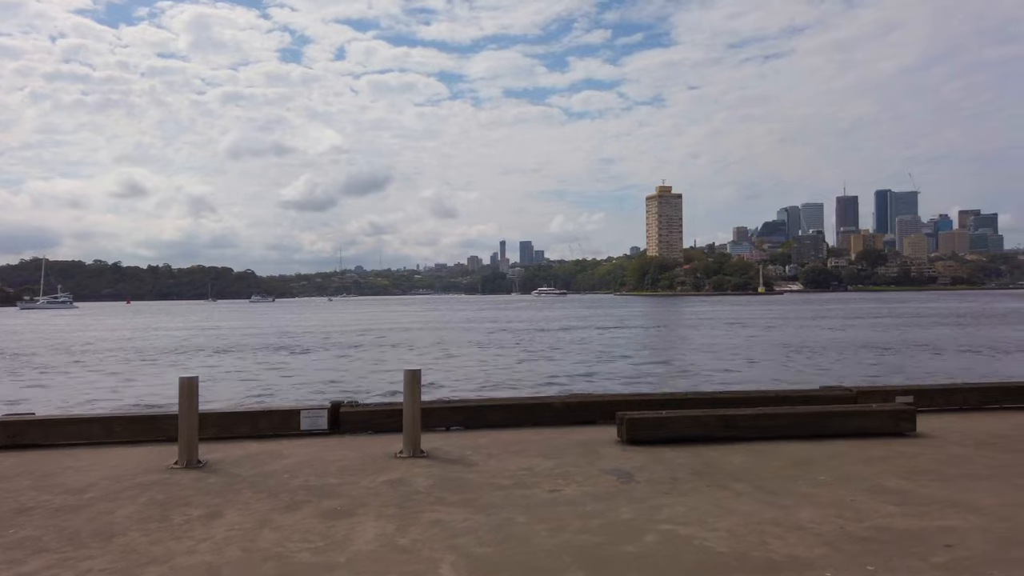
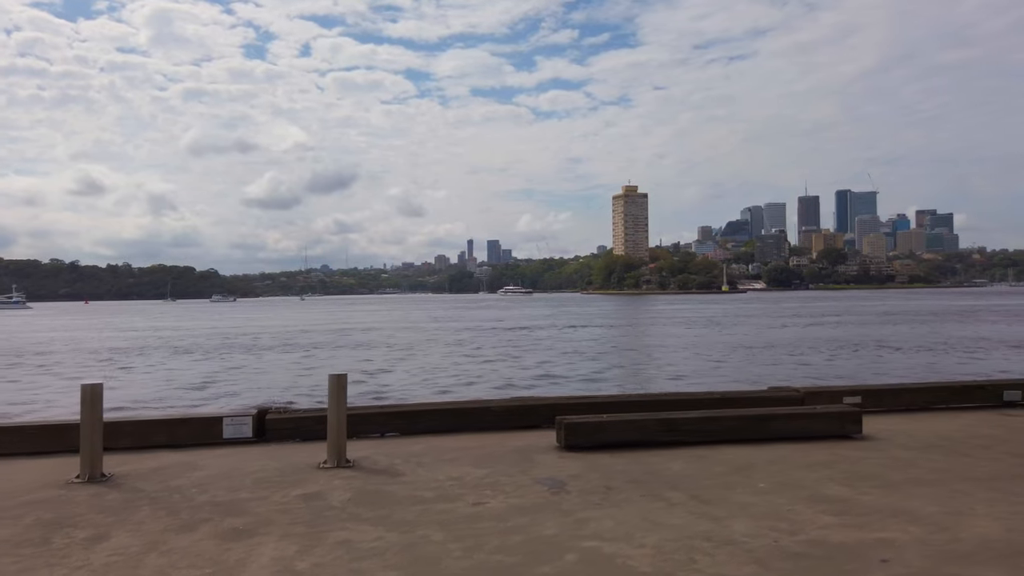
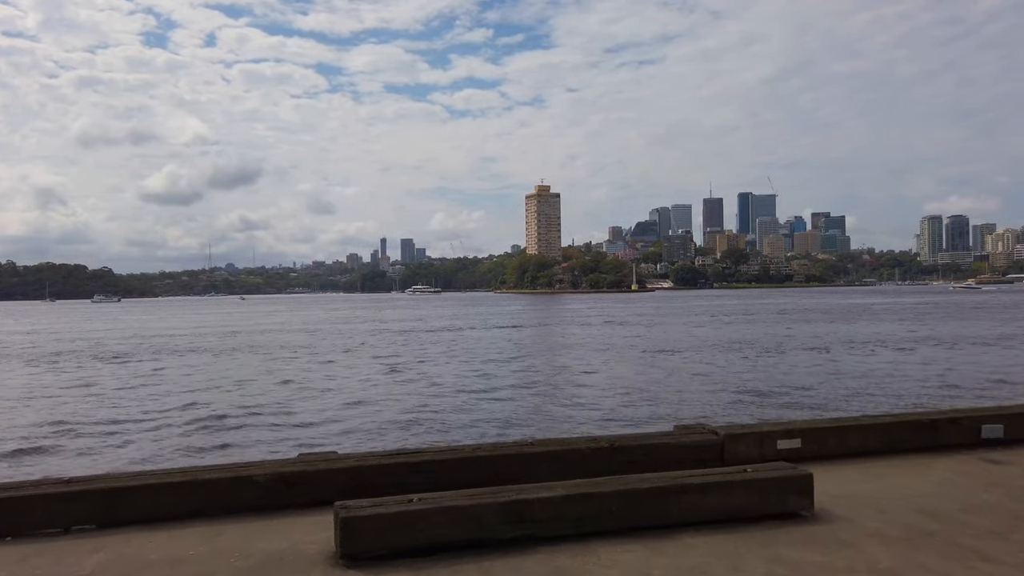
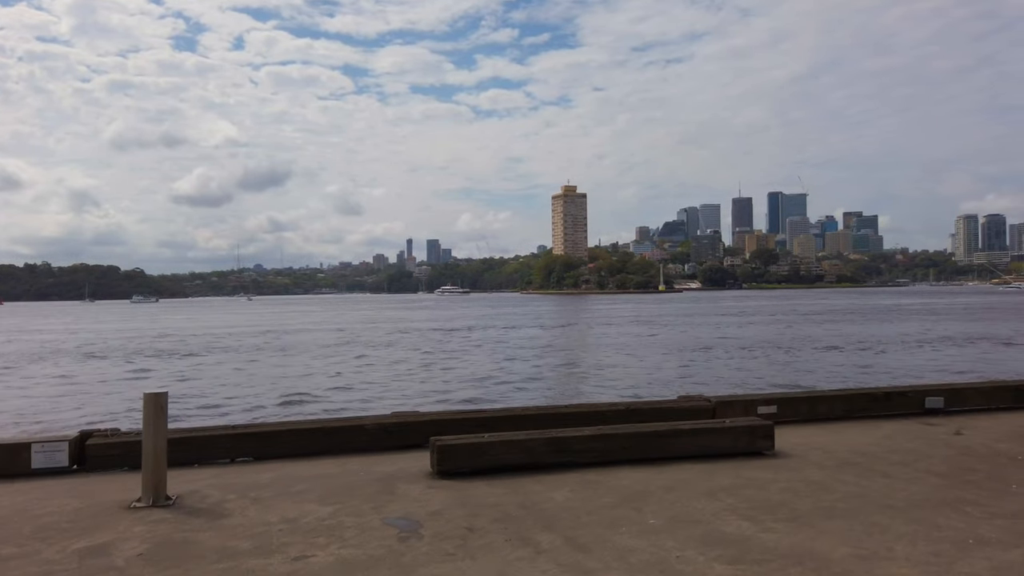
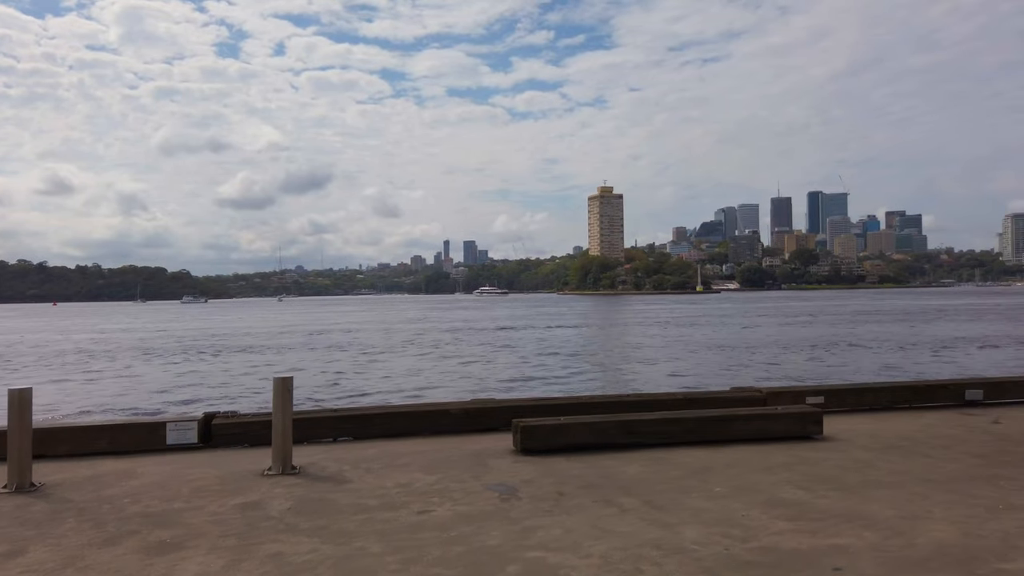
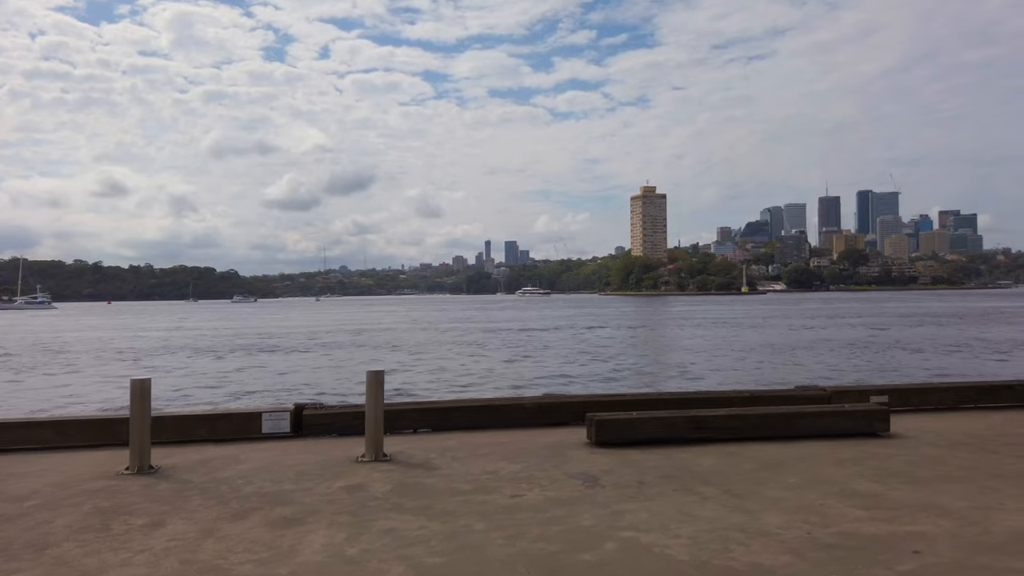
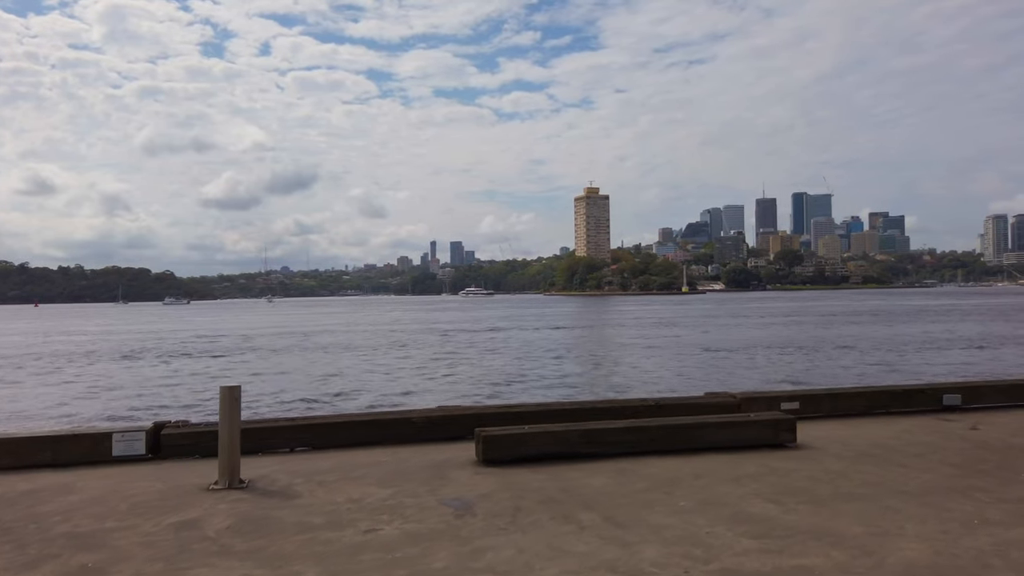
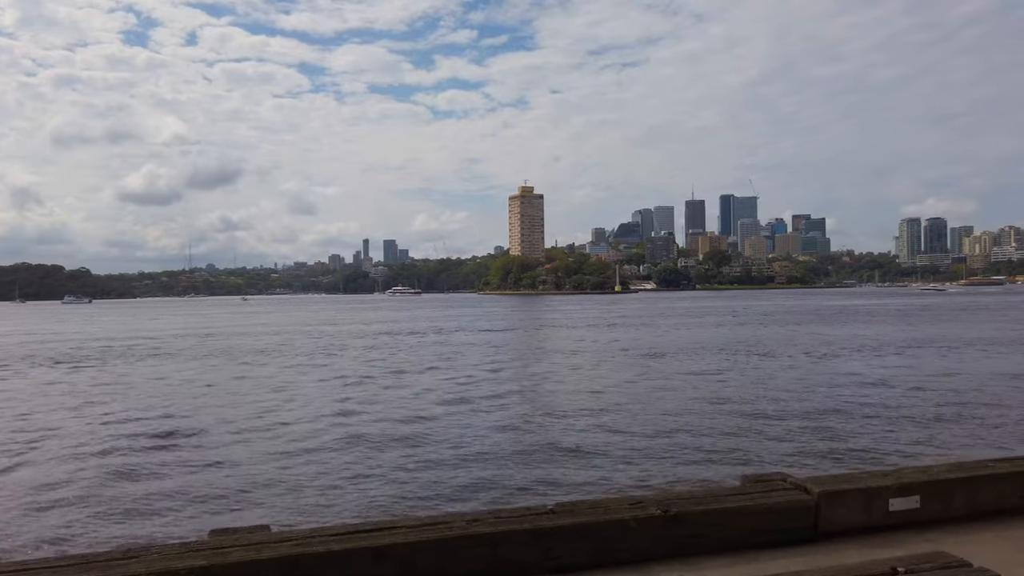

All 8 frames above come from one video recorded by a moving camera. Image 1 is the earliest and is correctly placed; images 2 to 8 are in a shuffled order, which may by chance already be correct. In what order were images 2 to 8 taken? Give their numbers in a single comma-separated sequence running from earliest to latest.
6, 2, 5, 7, 4, 3, 8
